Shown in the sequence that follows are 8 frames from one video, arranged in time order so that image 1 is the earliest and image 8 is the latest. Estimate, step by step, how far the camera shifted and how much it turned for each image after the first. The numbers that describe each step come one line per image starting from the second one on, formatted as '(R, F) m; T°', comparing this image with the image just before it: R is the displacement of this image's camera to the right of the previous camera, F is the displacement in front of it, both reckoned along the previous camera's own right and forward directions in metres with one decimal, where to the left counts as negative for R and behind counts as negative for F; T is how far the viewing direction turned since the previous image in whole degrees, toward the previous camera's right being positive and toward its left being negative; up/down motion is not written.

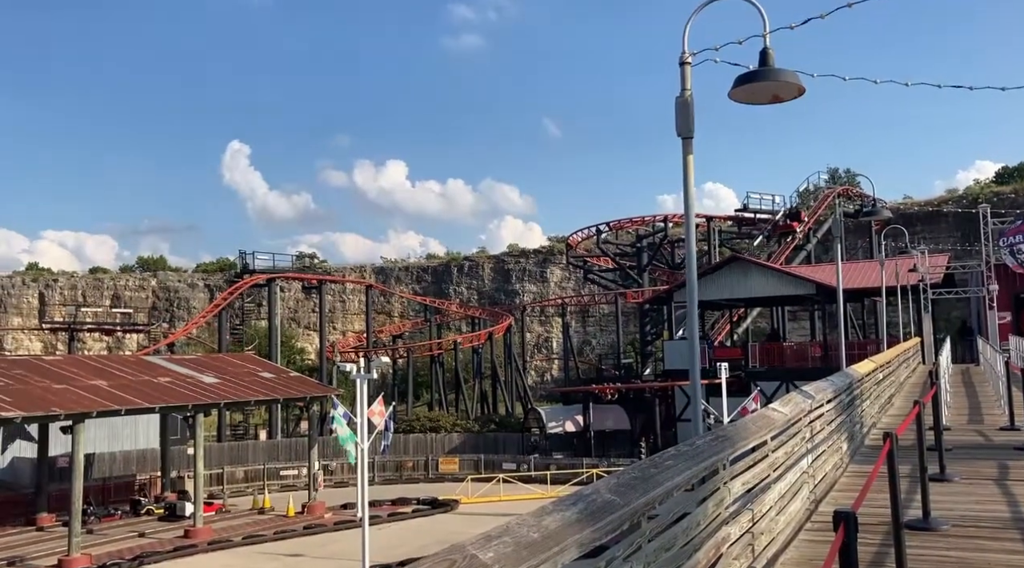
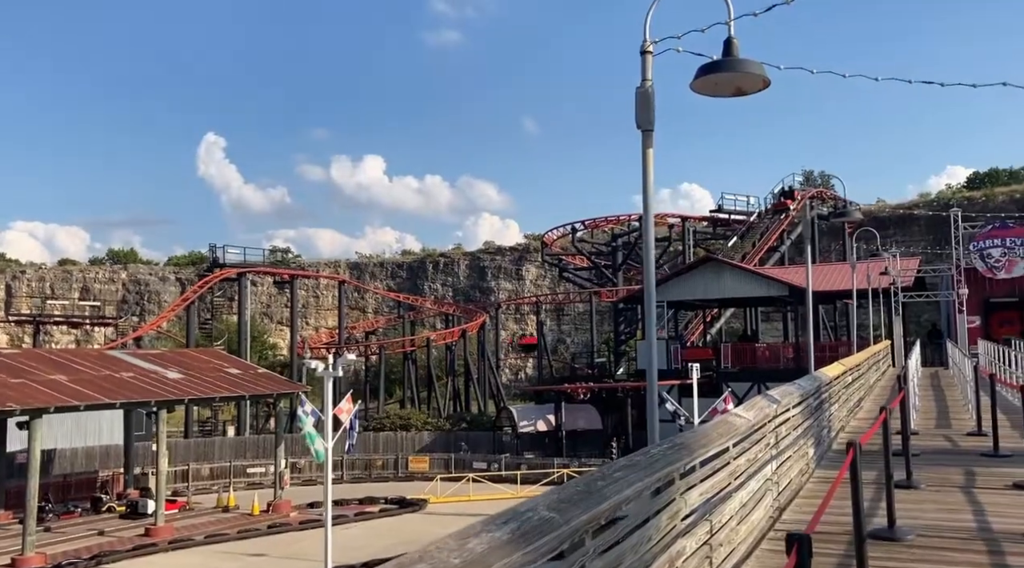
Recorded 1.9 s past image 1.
(+0.1, +0.2) m; +1°
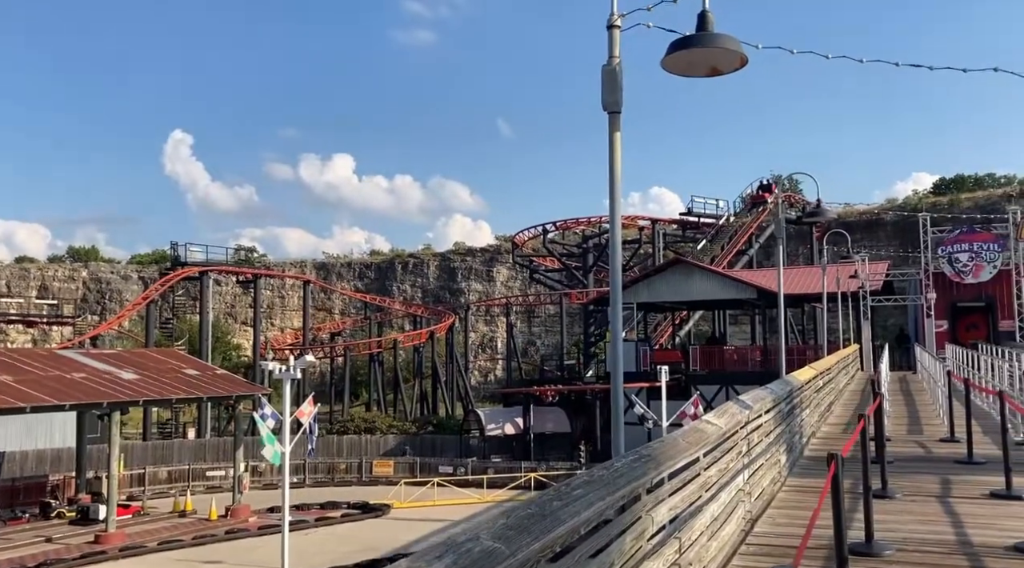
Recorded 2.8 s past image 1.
(+0.1, +0.4) m; +2°
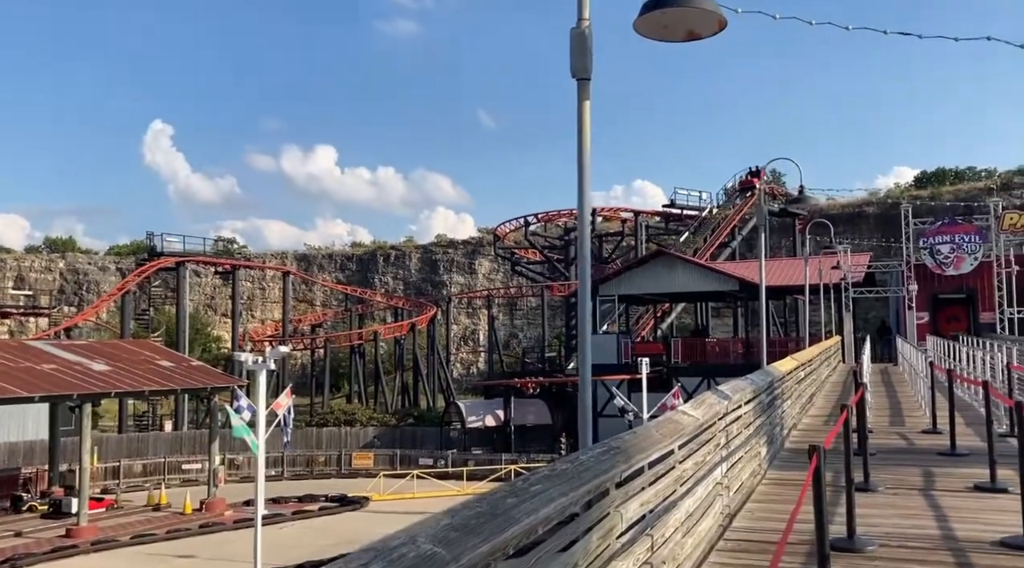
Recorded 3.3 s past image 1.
(+0.1, +0.3) m; +1°
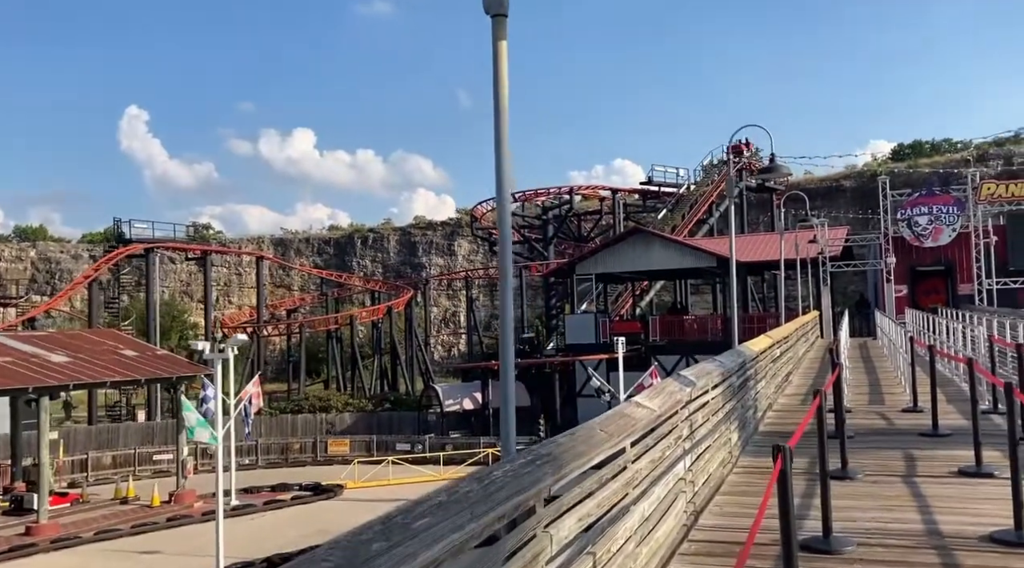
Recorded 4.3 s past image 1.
(+0.2, +0.5) m; +1°
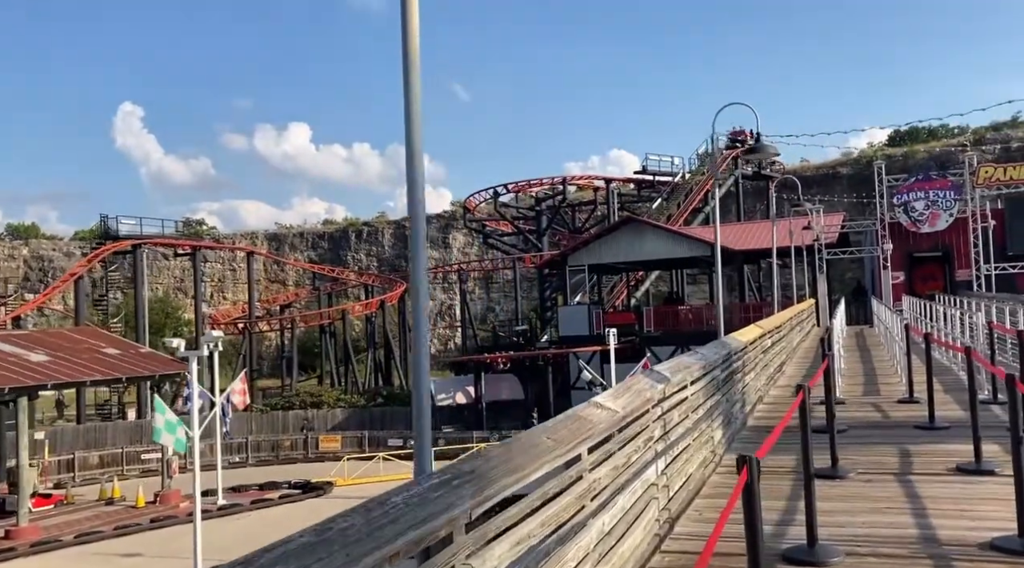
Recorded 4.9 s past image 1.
(+0.2, +0.4) m; 0°
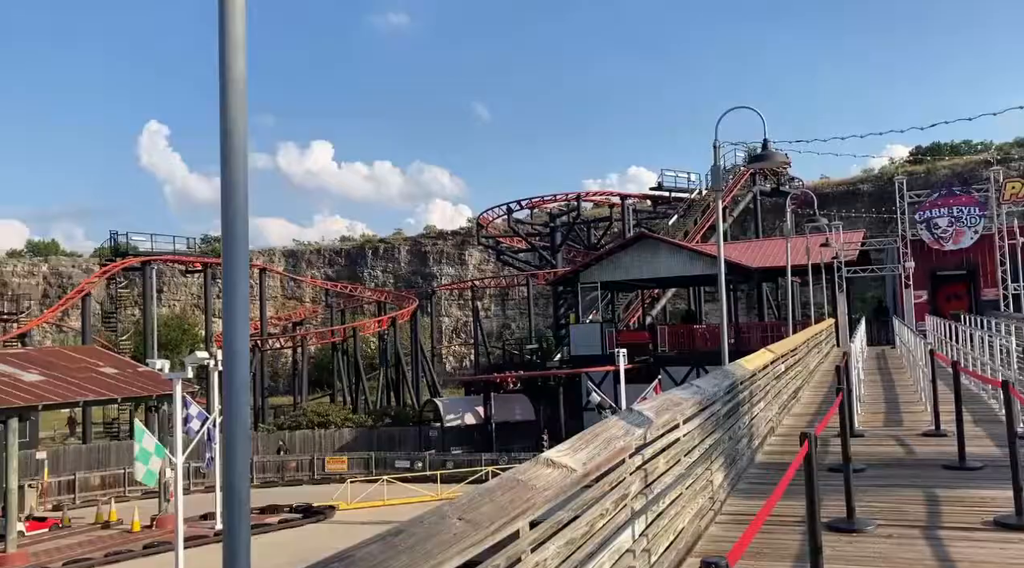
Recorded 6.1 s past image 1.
(+0.3, +0.7) m; -1°
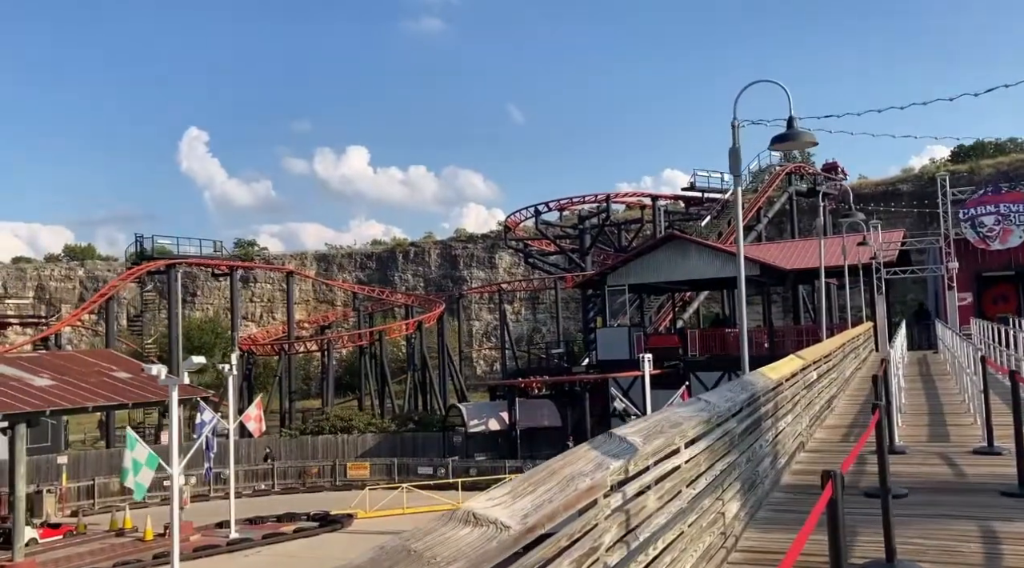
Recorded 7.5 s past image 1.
(+0.2, +0.7) m; -2°
